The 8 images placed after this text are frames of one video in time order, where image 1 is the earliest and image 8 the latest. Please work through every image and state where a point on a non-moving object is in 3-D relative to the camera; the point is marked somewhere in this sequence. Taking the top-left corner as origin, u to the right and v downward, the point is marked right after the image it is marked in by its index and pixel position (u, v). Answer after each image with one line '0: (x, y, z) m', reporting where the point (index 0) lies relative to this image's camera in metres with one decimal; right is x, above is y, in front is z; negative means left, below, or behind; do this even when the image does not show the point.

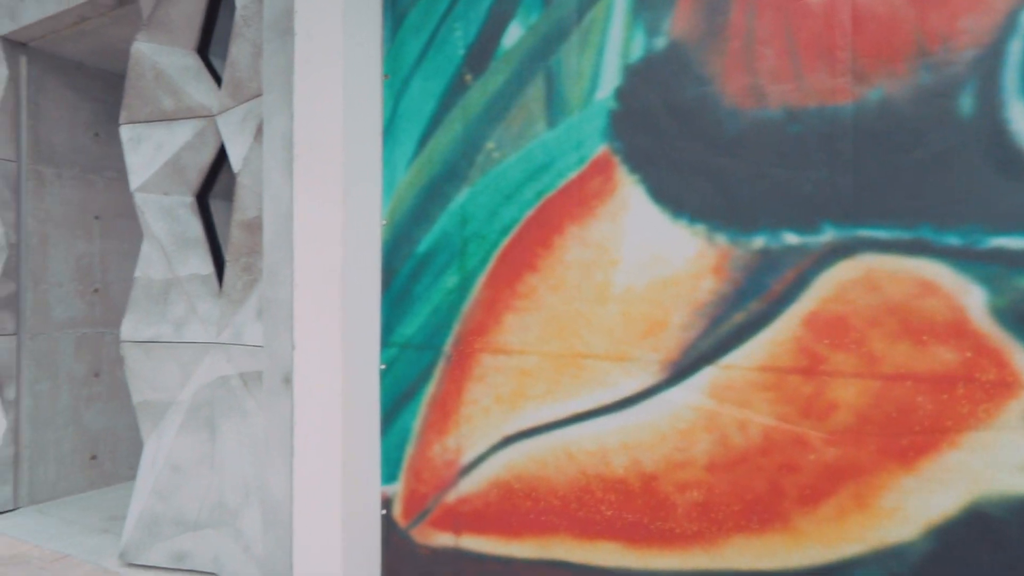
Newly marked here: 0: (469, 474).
0: (-0.2, -0.8, +2.9) m
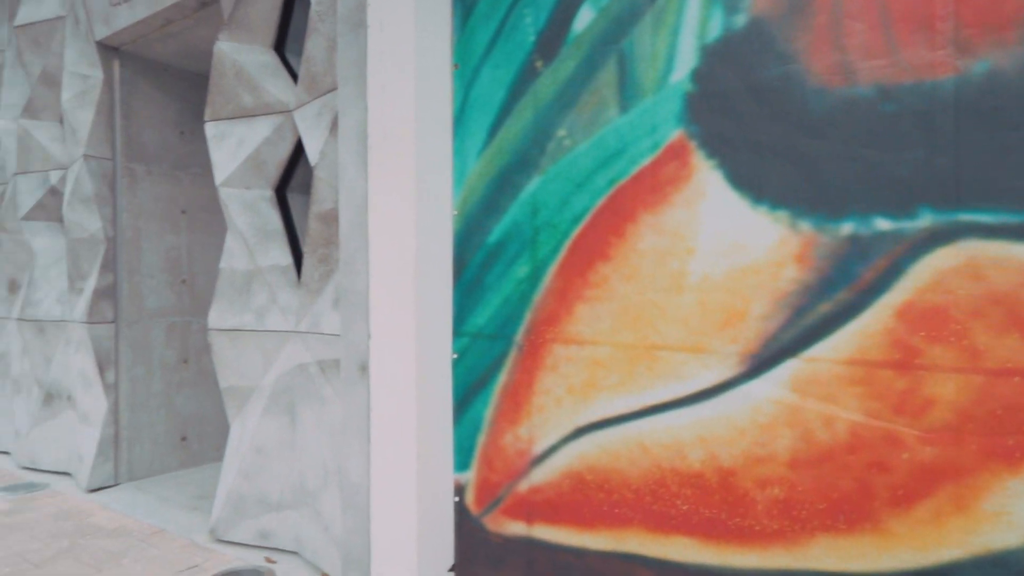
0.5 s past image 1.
0: (+0.1, -0.8, +2.9) m
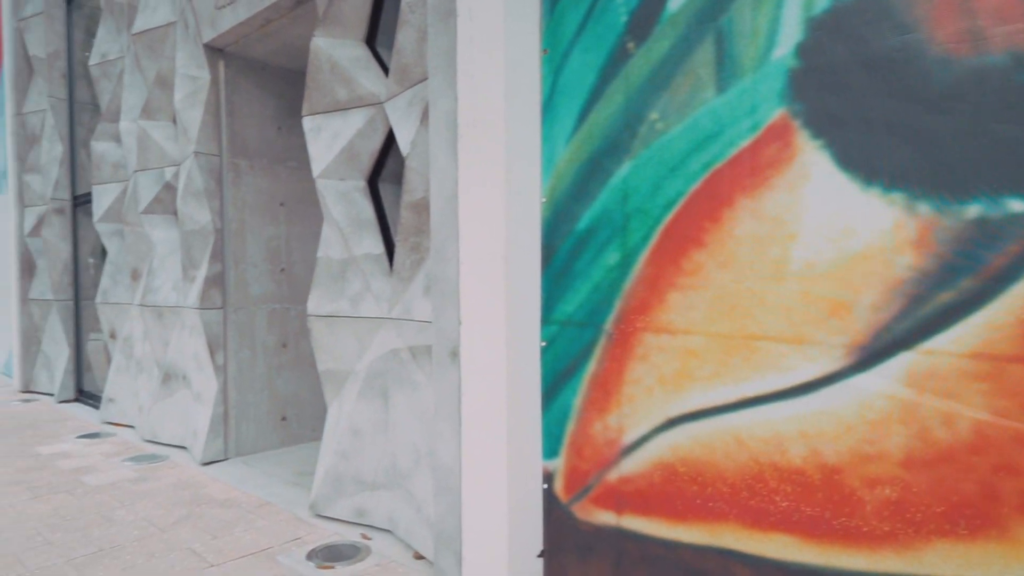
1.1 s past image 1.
0: (+0.5, -0.7, +2.9) m
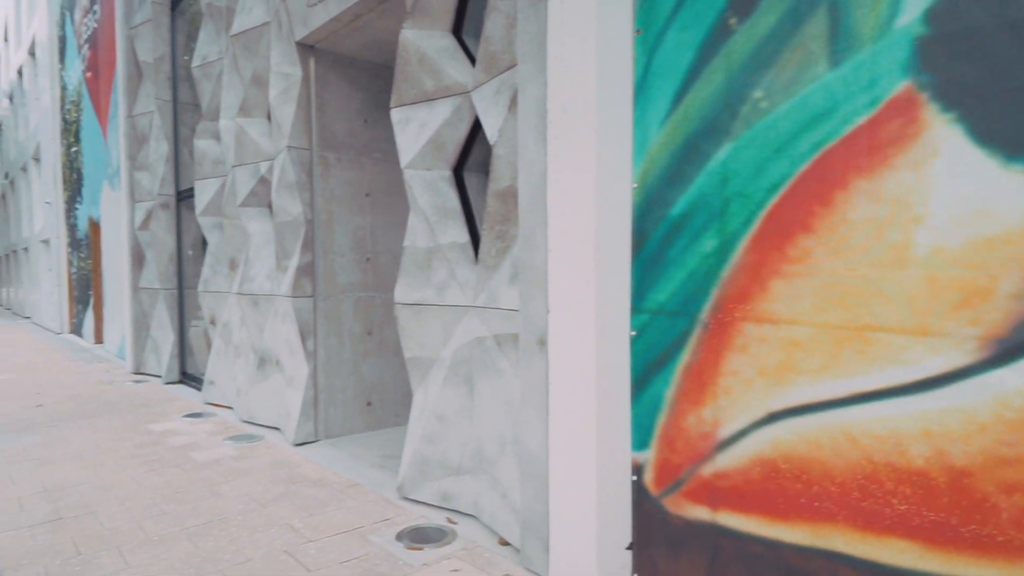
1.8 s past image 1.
0: (+0.9, -0.7, +2.7) m
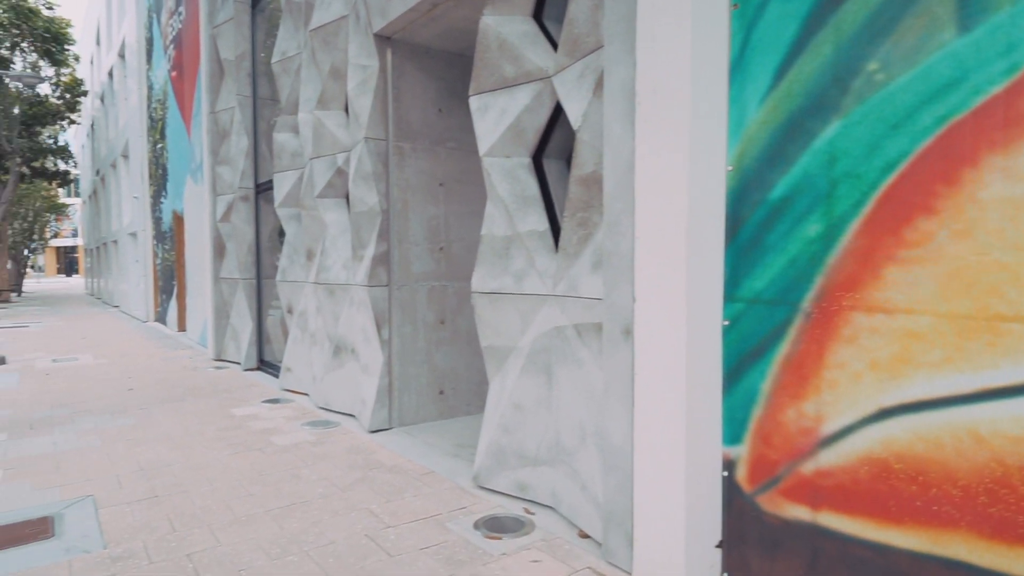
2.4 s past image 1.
0: (+1.3, -0.6, +2.6) m
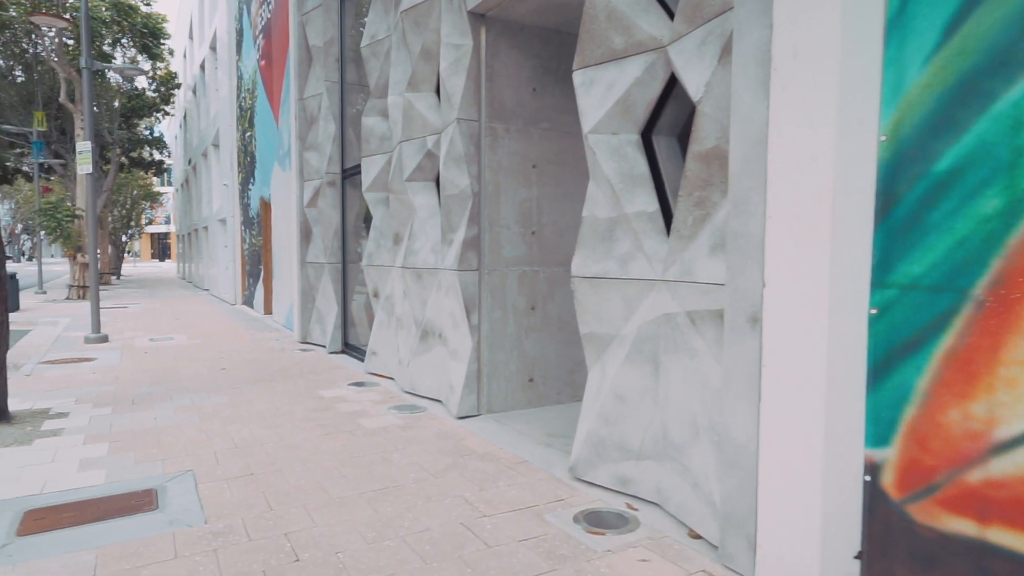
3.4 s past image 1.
0: (+1.8, -0.6, +2.3) m
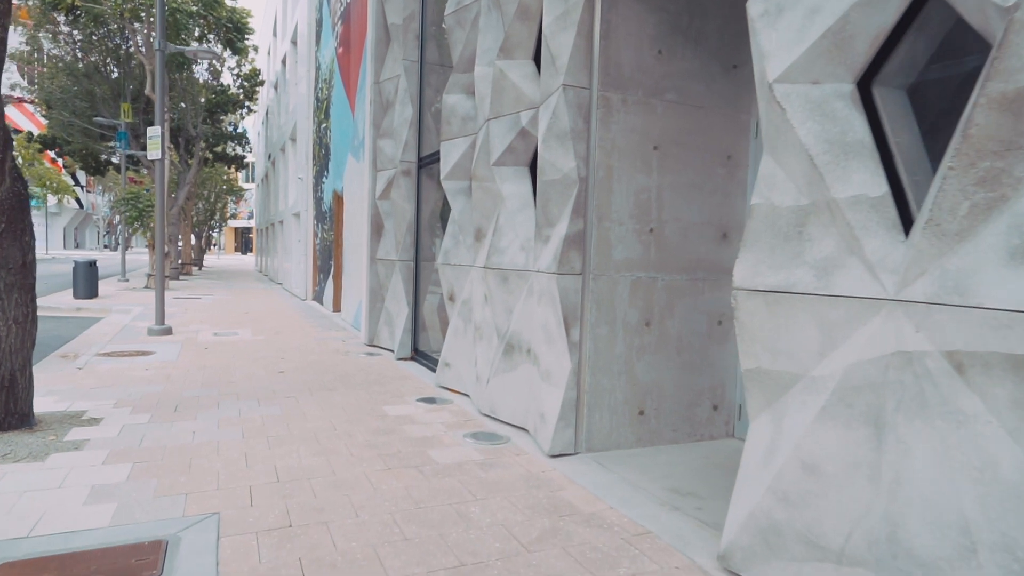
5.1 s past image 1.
0: (+2.2, -0.7, +0.9) m
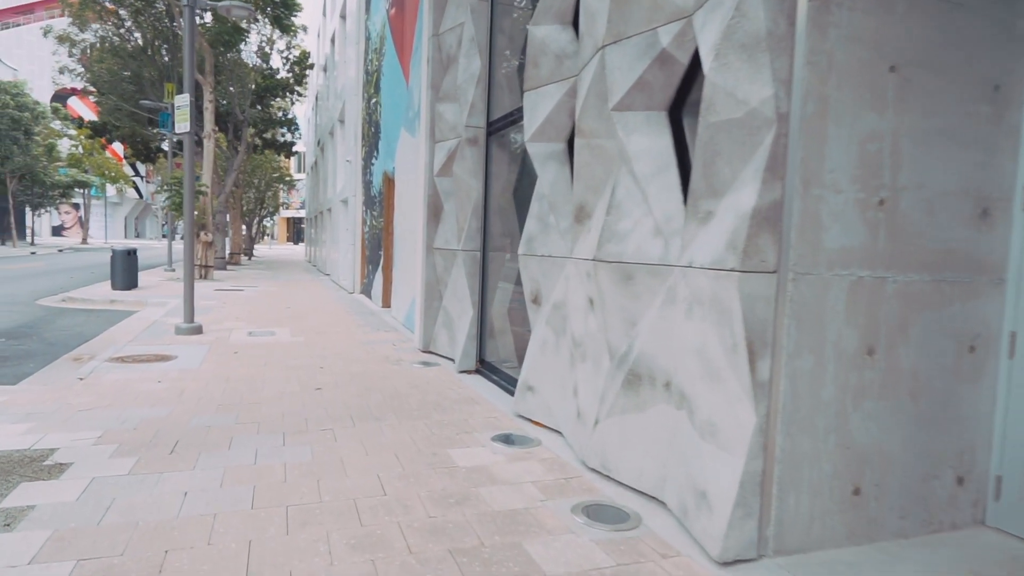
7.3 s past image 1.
0: (+2.6, -0.8, -1.1) m
